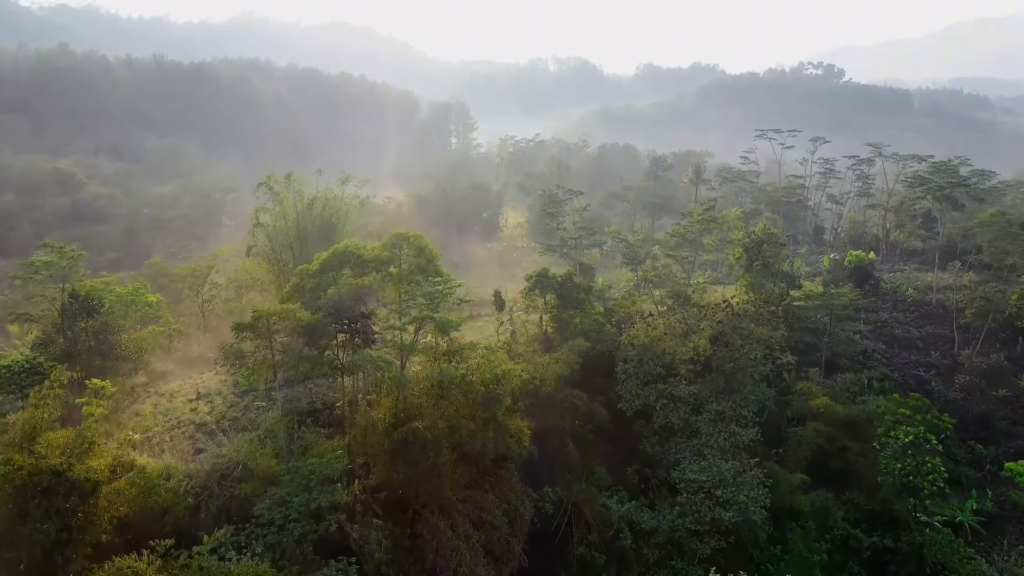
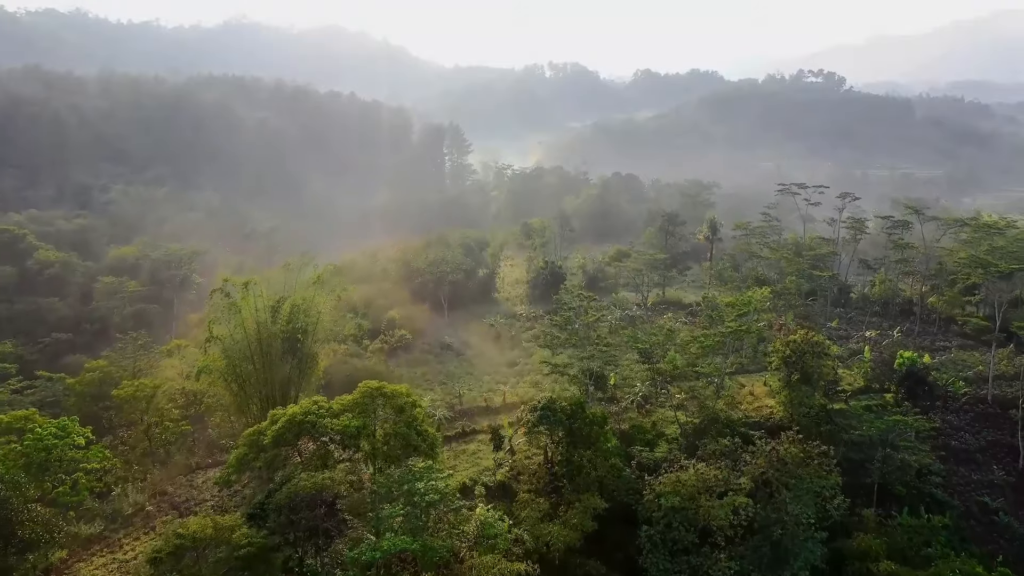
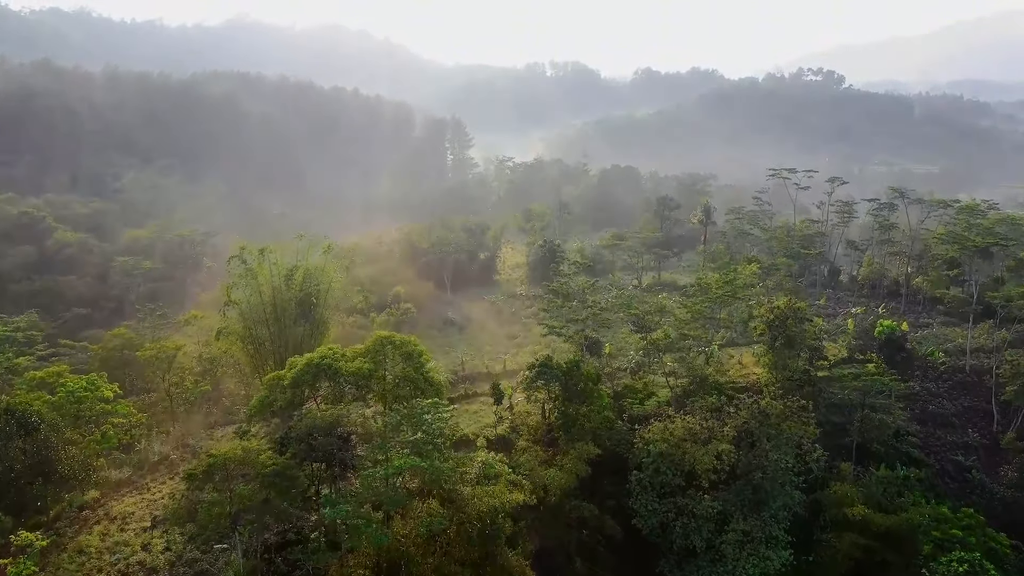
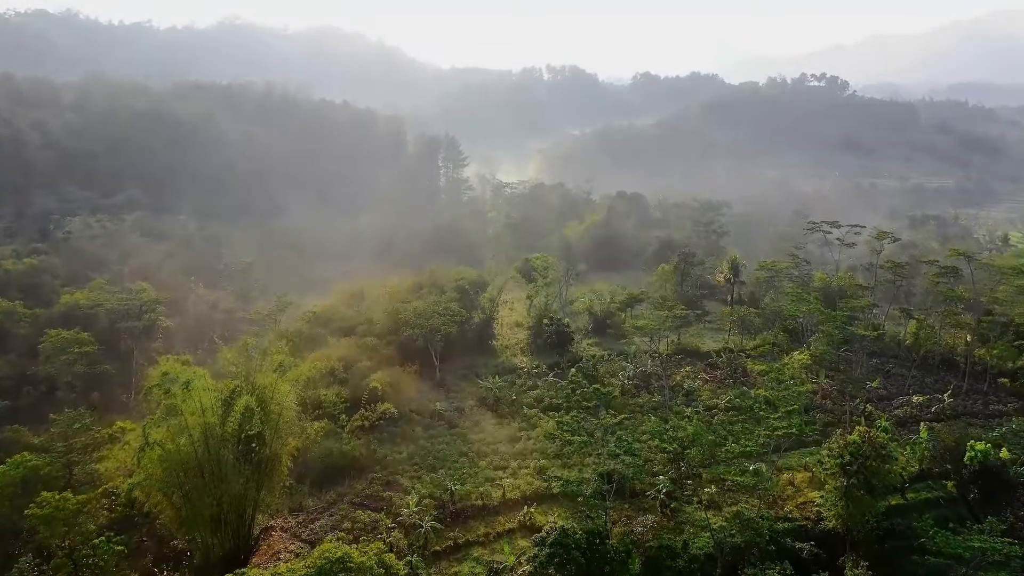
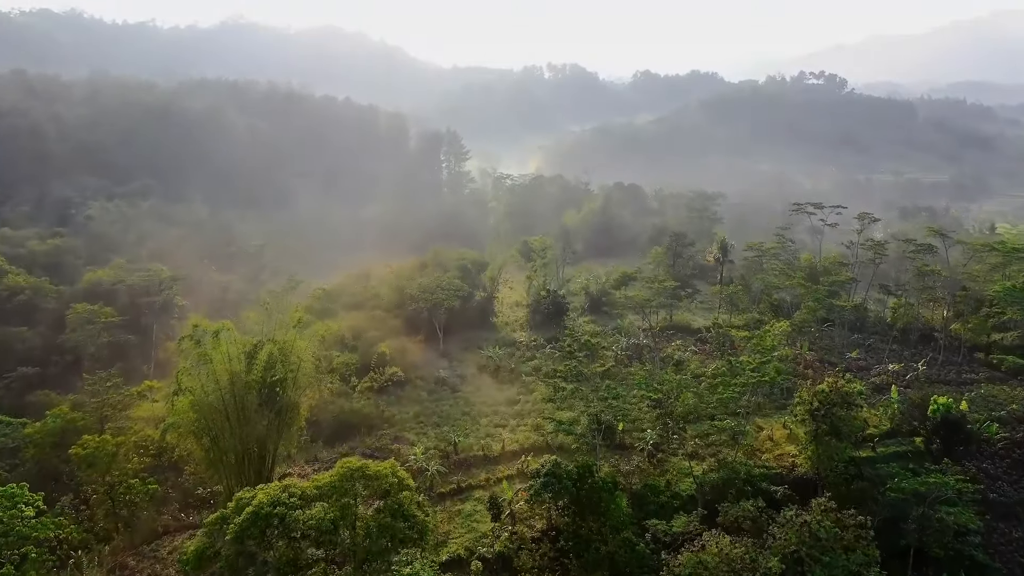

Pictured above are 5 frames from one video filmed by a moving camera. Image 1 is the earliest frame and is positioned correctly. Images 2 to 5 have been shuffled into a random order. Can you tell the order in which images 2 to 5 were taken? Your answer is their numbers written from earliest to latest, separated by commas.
3, 2, 5, 4
